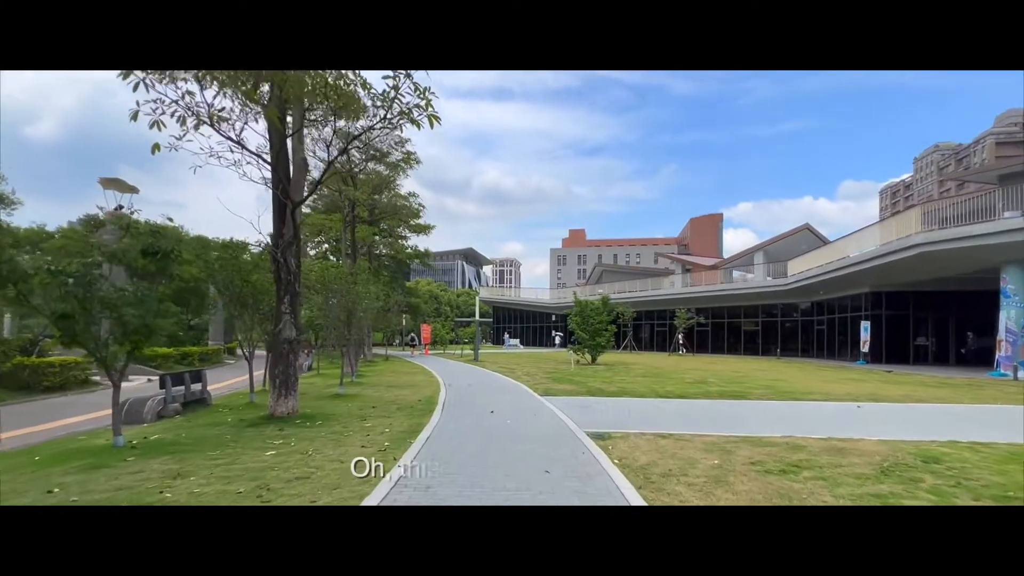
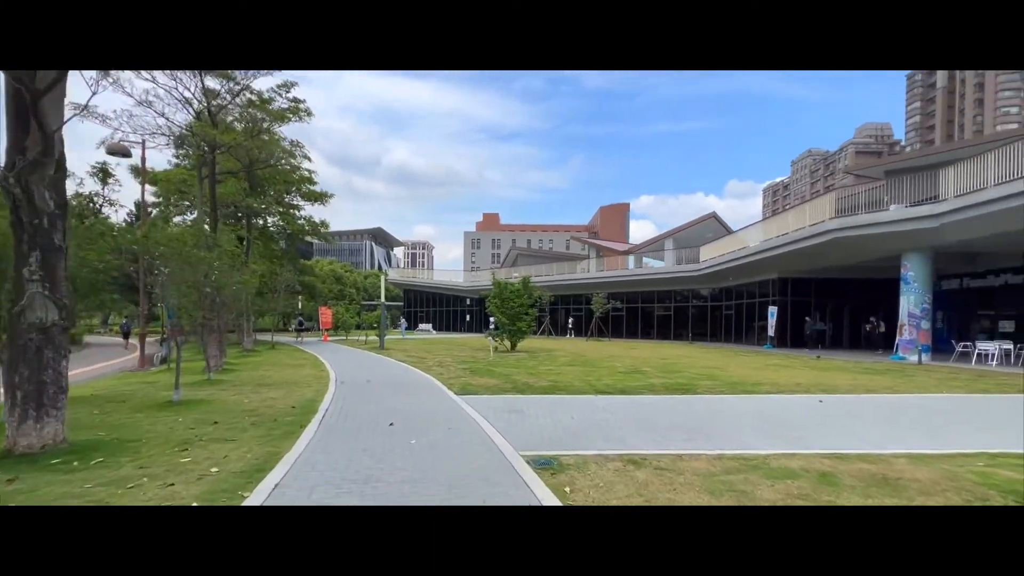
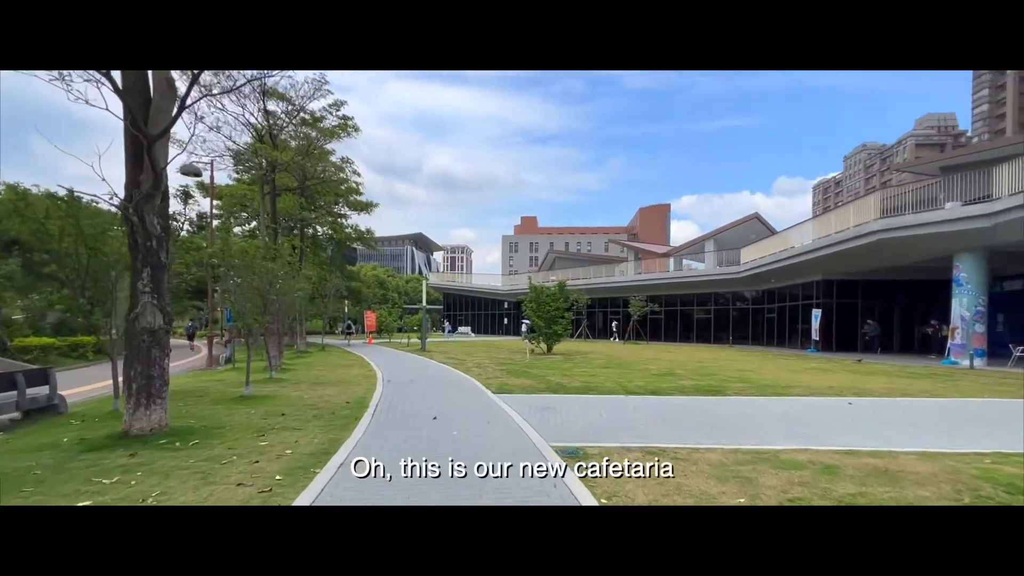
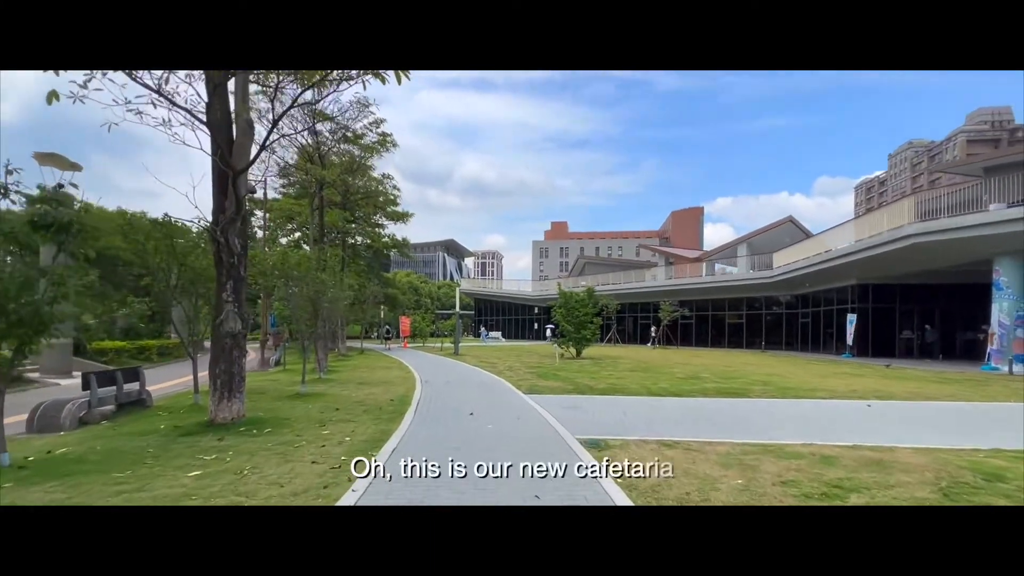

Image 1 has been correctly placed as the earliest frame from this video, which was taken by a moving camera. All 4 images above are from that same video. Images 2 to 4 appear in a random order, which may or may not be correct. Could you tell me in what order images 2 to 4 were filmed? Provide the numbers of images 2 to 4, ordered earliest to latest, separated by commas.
4, 3, 2
